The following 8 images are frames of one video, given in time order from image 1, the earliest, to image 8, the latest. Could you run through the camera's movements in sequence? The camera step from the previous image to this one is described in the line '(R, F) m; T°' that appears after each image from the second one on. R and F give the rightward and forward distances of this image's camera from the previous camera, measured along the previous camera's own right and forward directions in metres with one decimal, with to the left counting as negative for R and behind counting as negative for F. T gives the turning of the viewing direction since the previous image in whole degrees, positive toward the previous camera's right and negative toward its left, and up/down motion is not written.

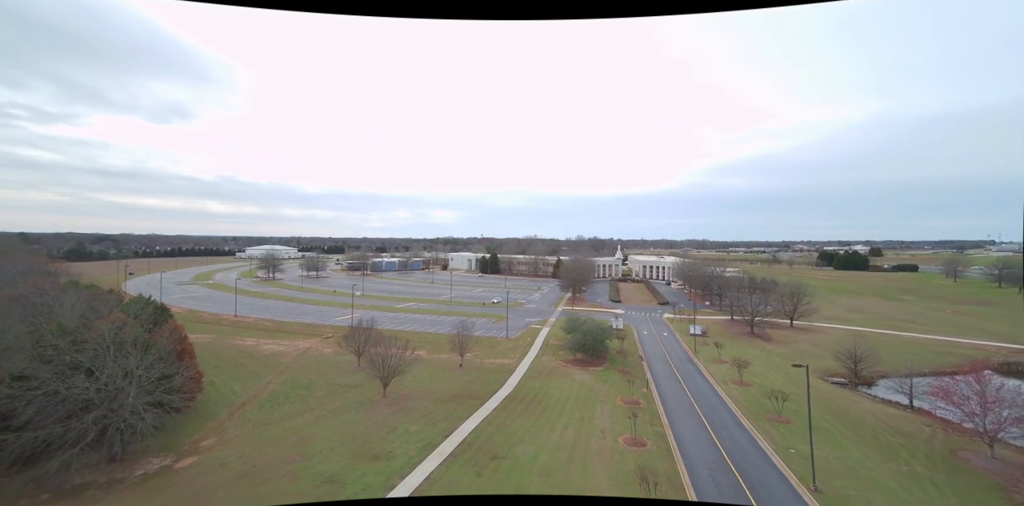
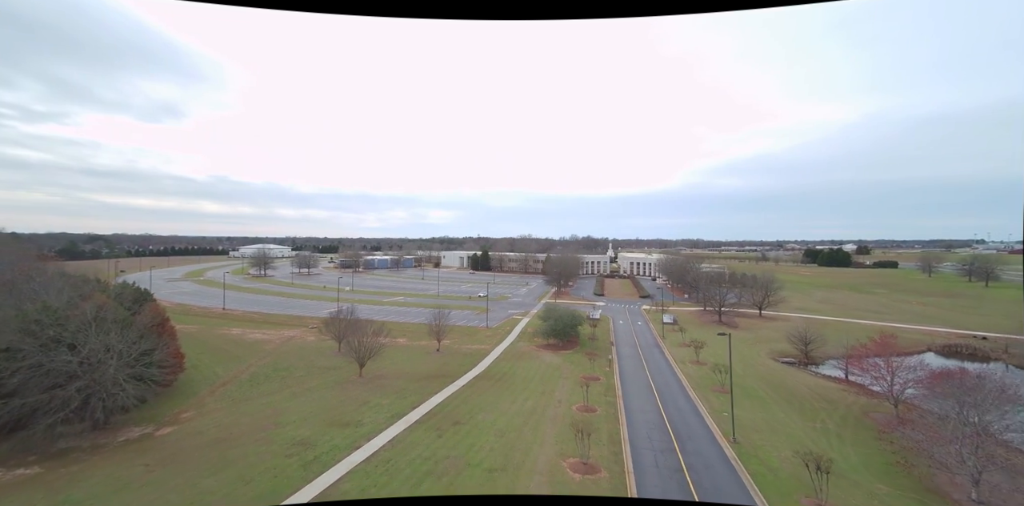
(+0.8, -0.6) m; +1°
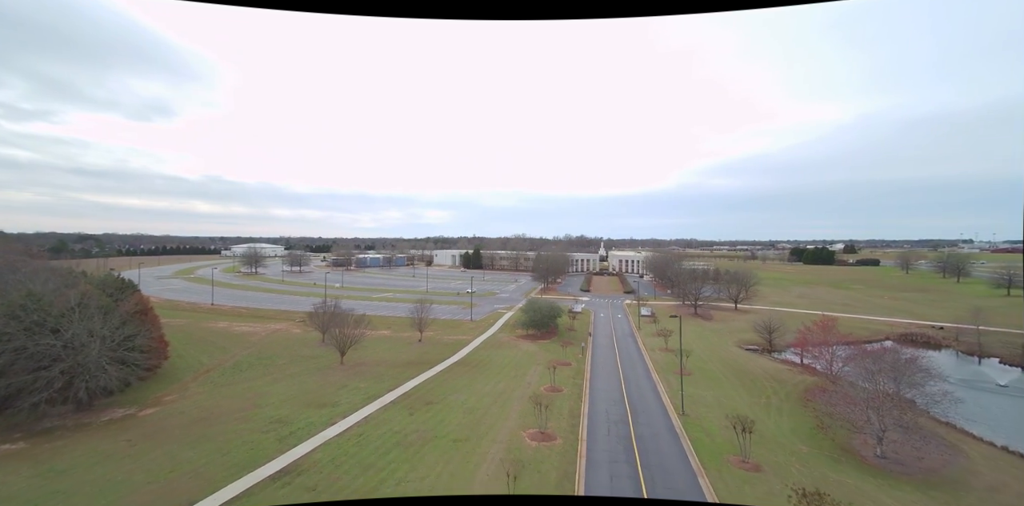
(+0.6, -0.5) m; +1°
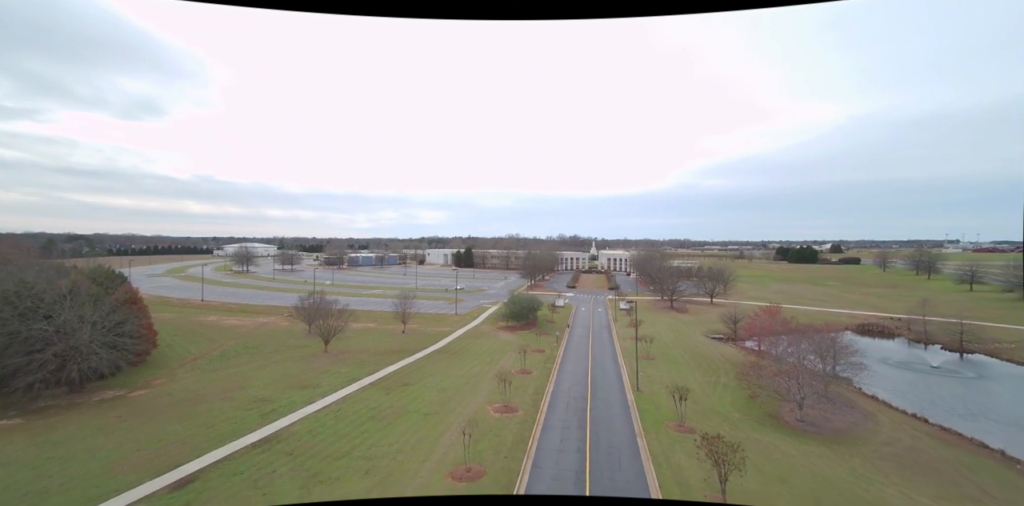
(+0.6, -0.6) m; +1°
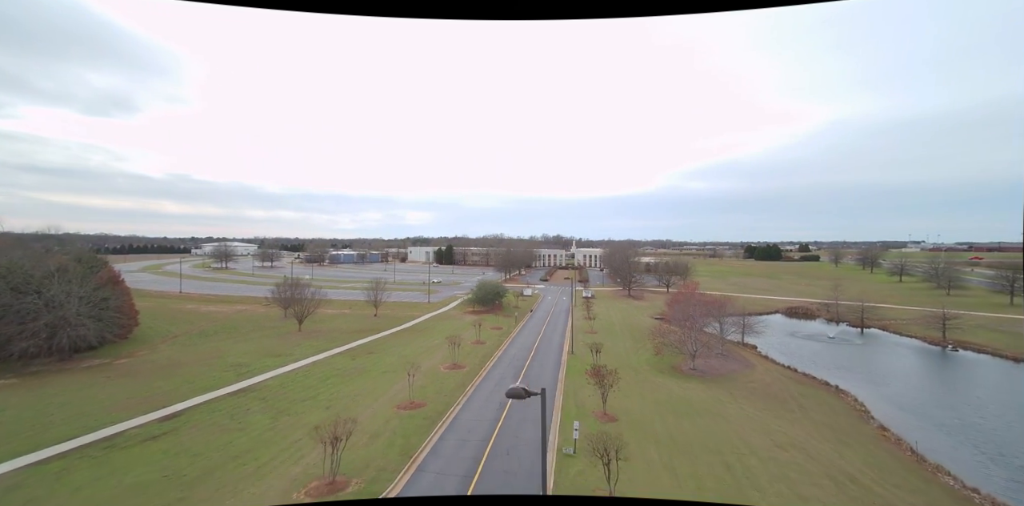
(+0.9, -1.3) m; +2°
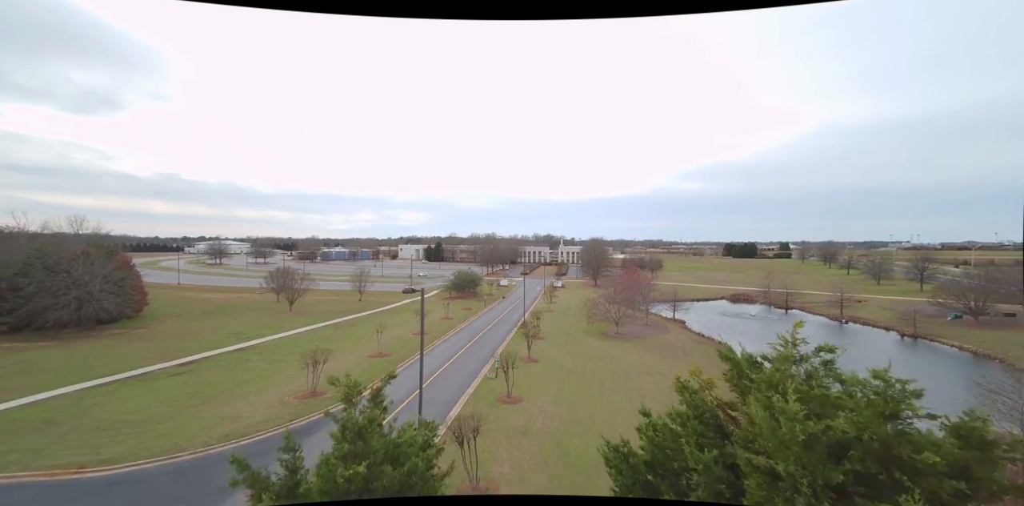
(+1.0, -1.7) m; +1°
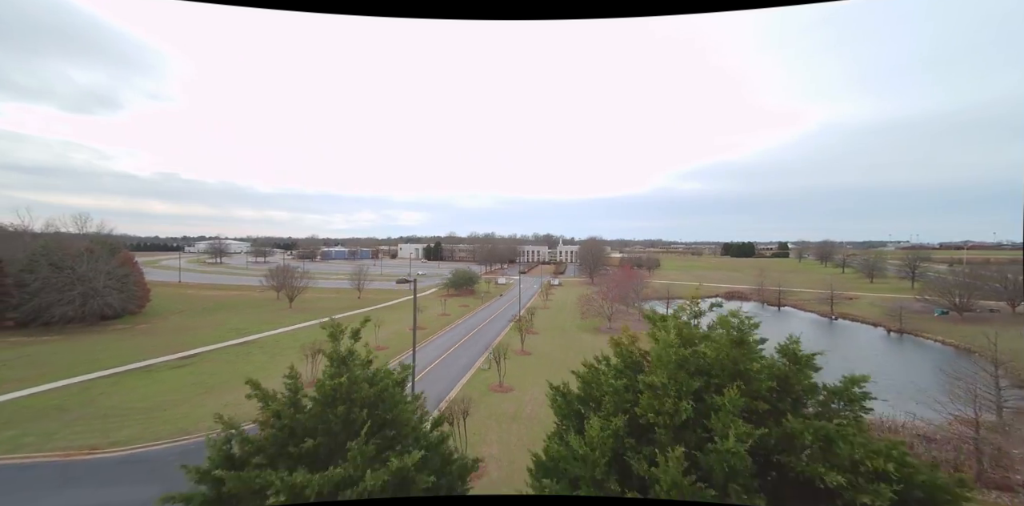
(+0.1, -0.2) m; 0°
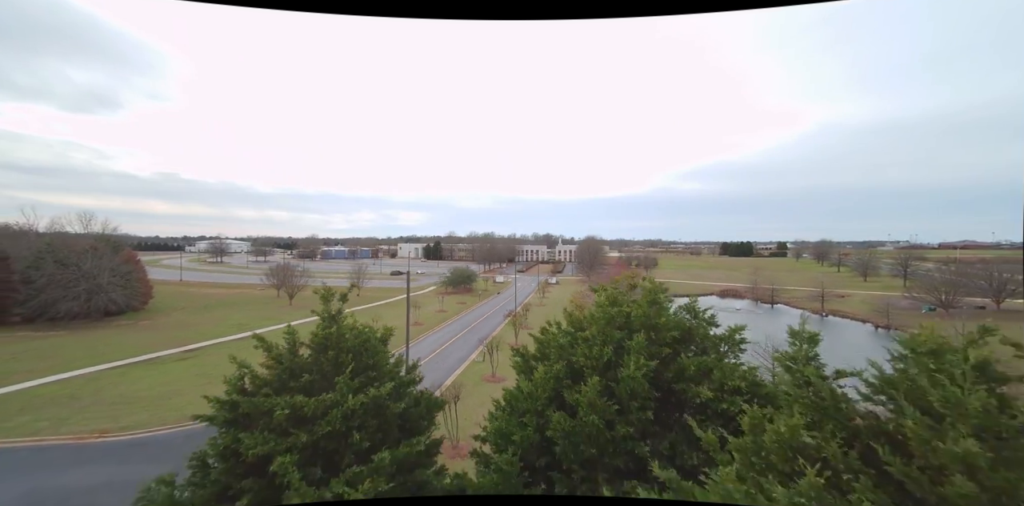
(+0.1, -0.2) m; 0°
